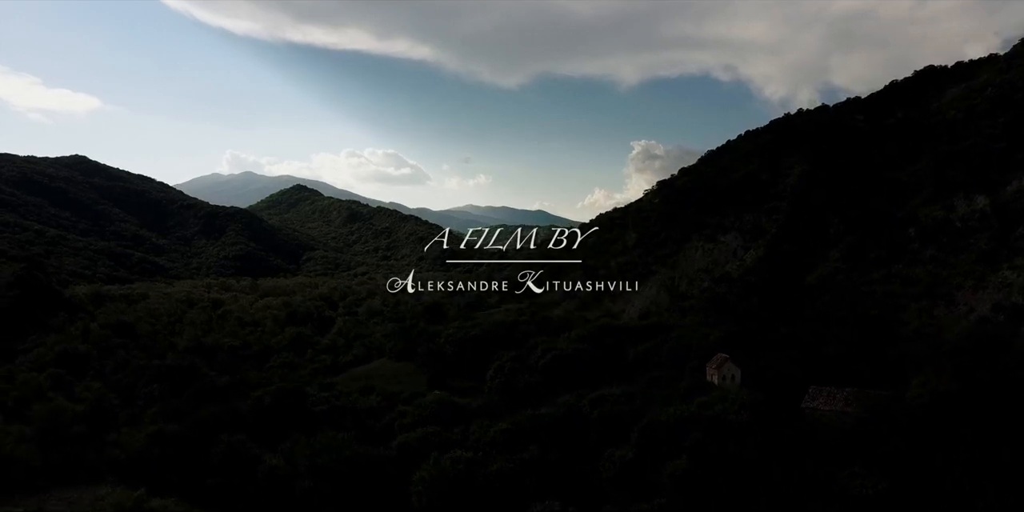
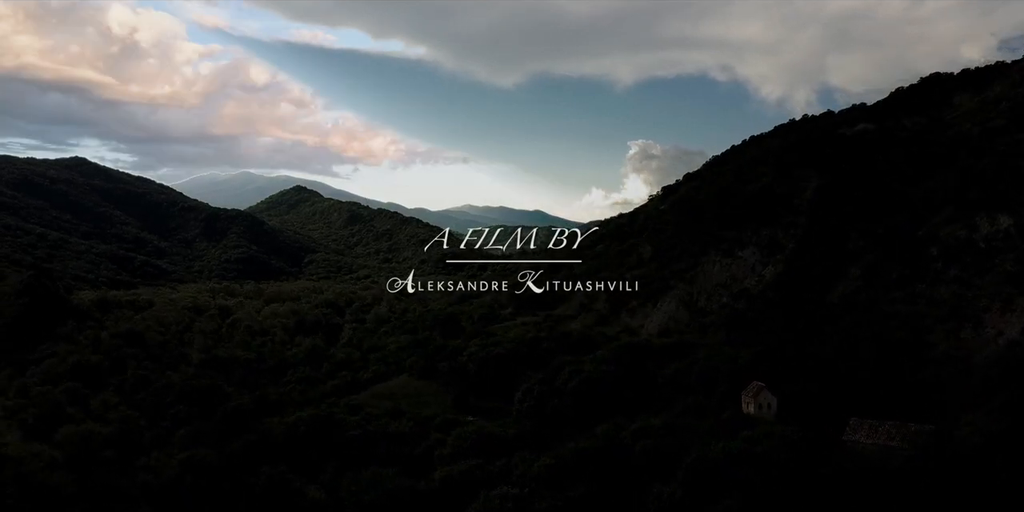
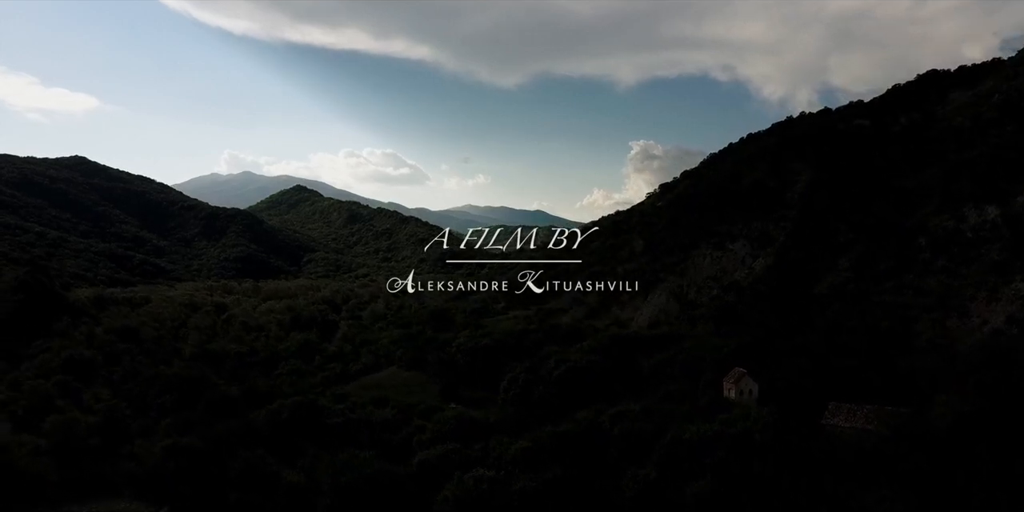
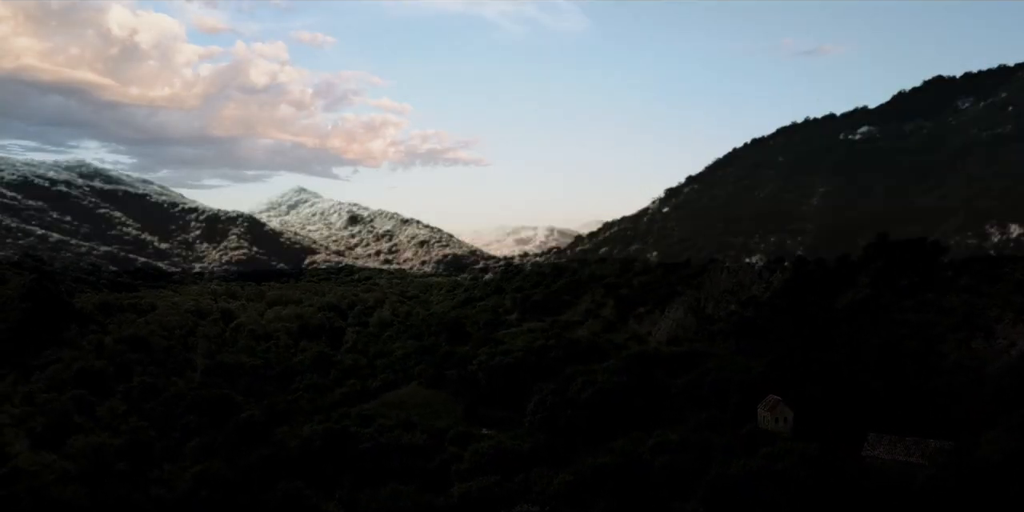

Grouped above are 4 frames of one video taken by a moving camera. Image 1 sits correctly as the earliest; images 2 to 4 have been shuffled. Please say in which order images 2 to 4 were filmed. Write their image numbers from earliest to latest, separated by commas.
3, 2, 4
